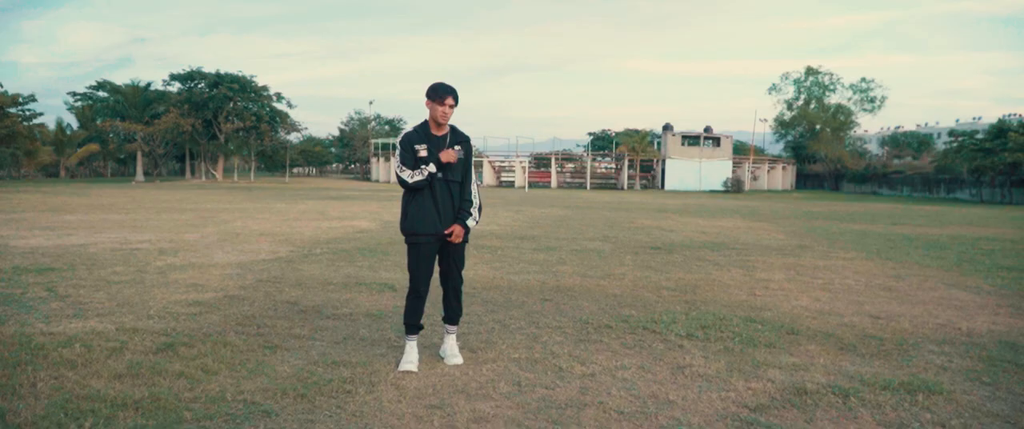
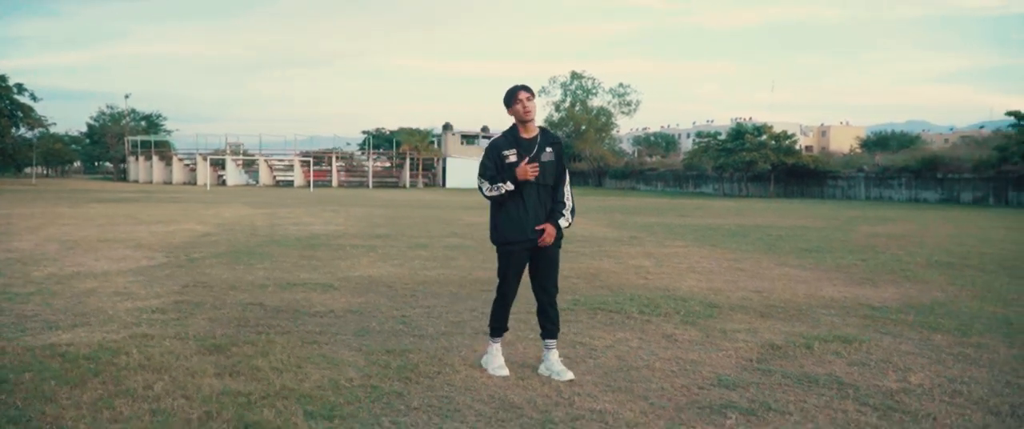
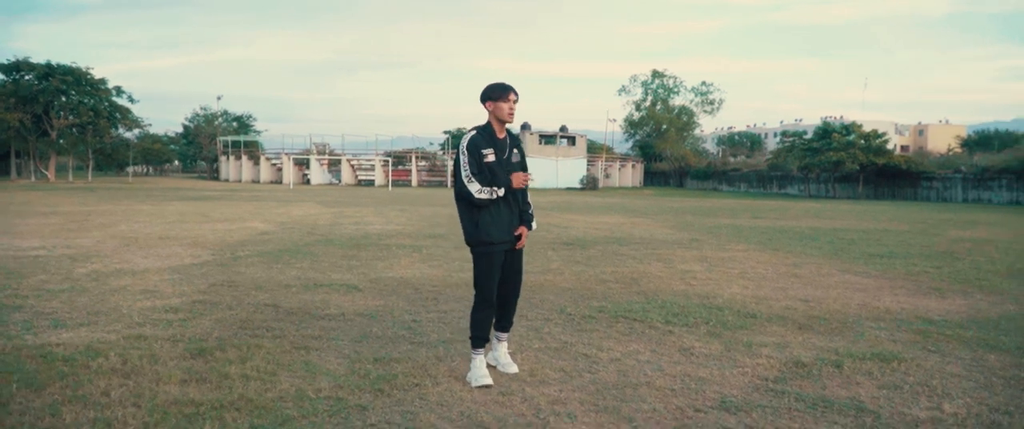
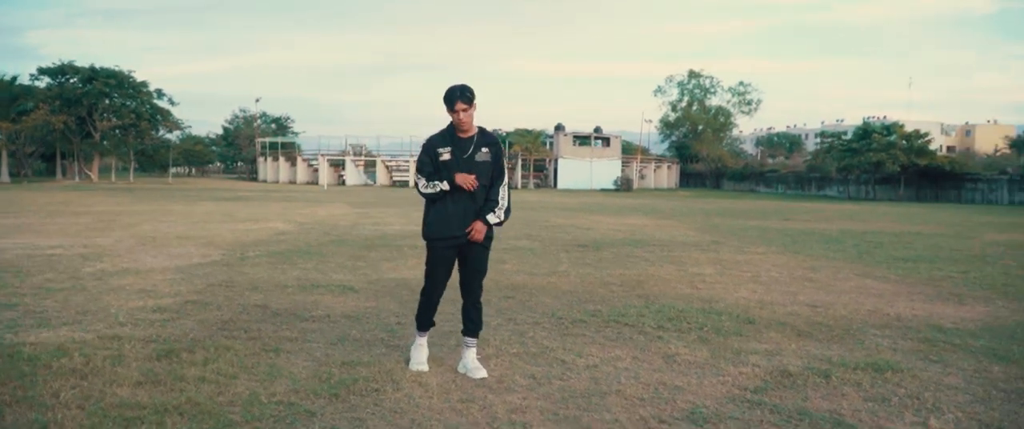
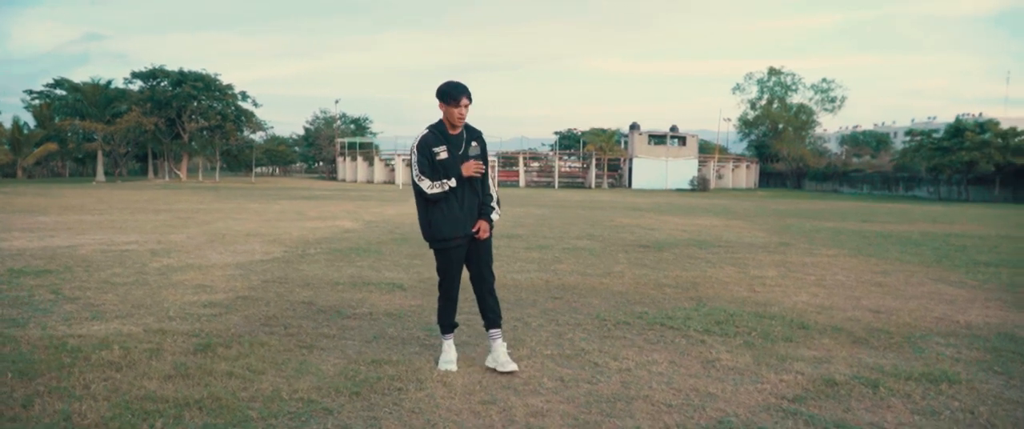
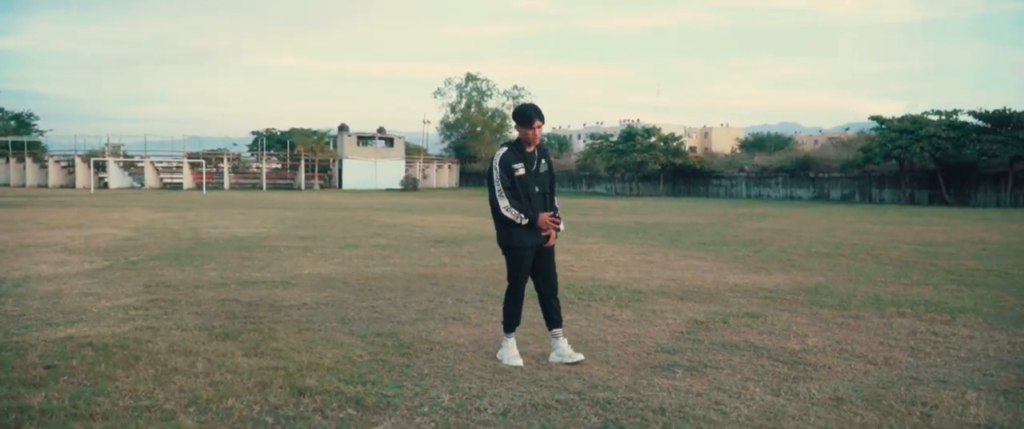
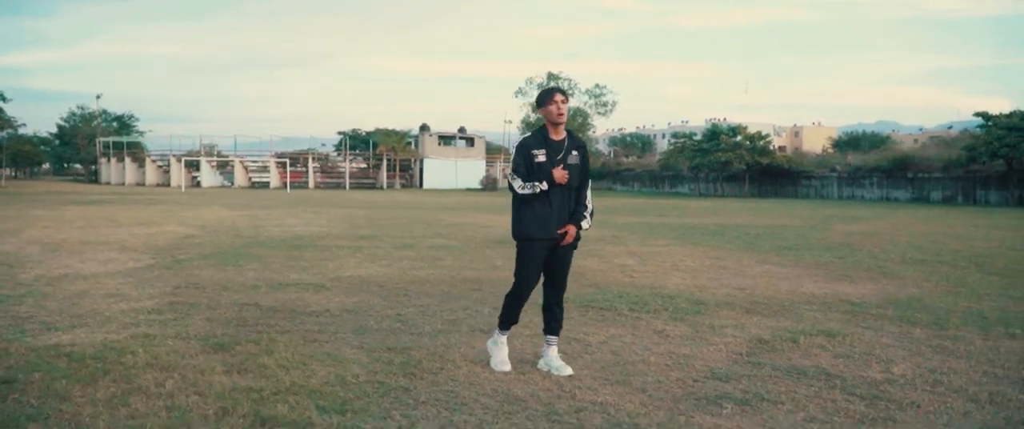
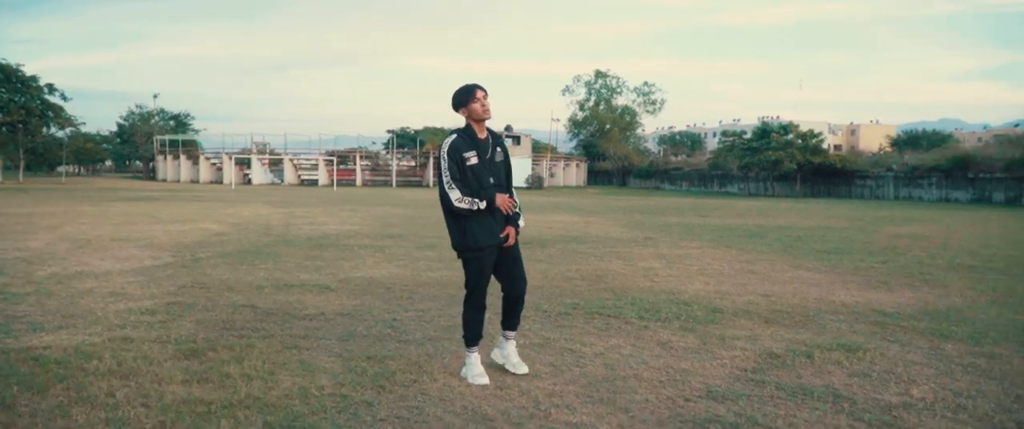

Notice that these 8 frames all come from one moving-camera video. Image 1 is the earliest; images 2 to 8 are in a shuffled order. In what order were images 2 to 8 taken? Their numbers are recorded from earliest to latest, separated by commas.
5, 4, 3, 8, 2, 7, 6
